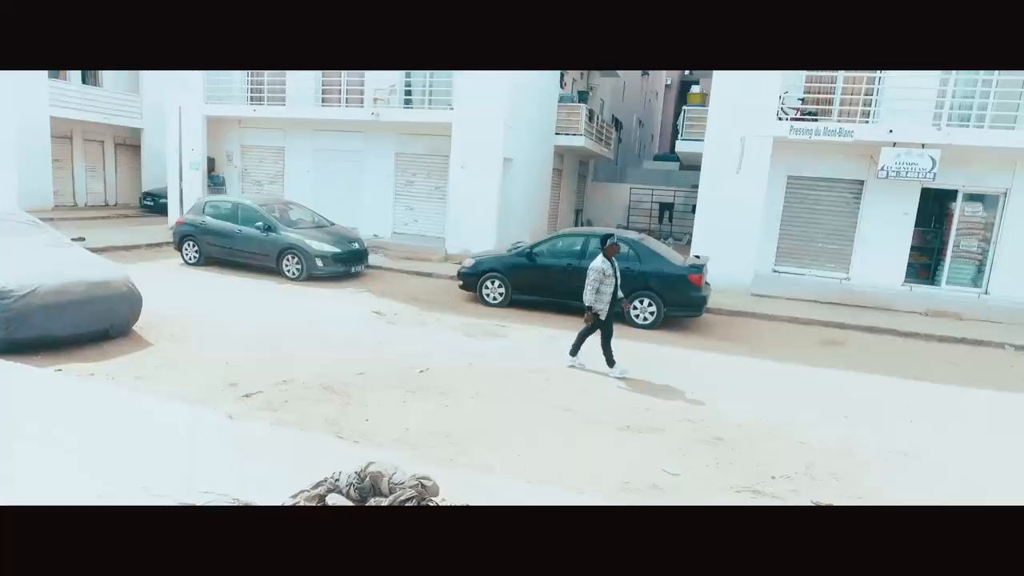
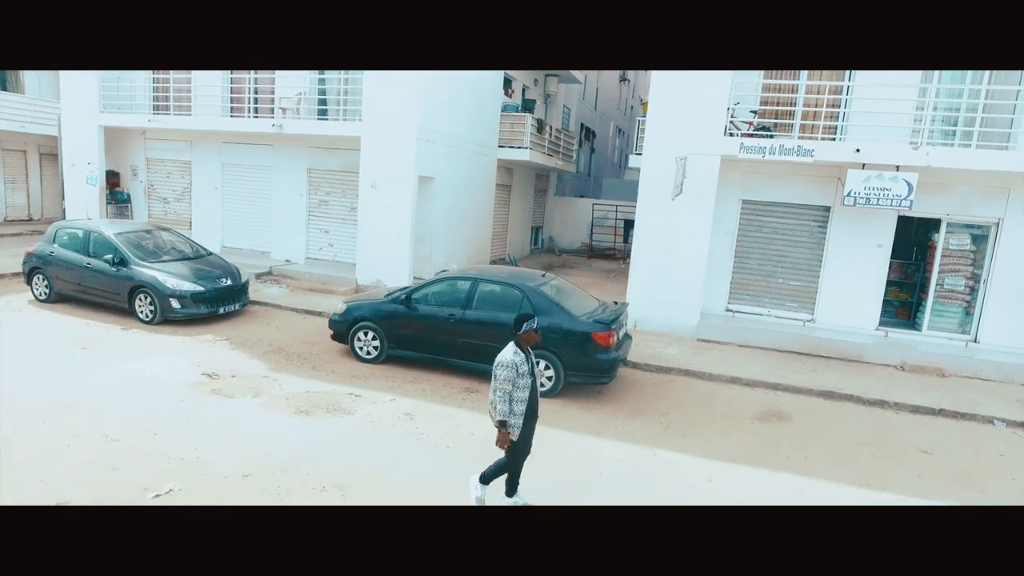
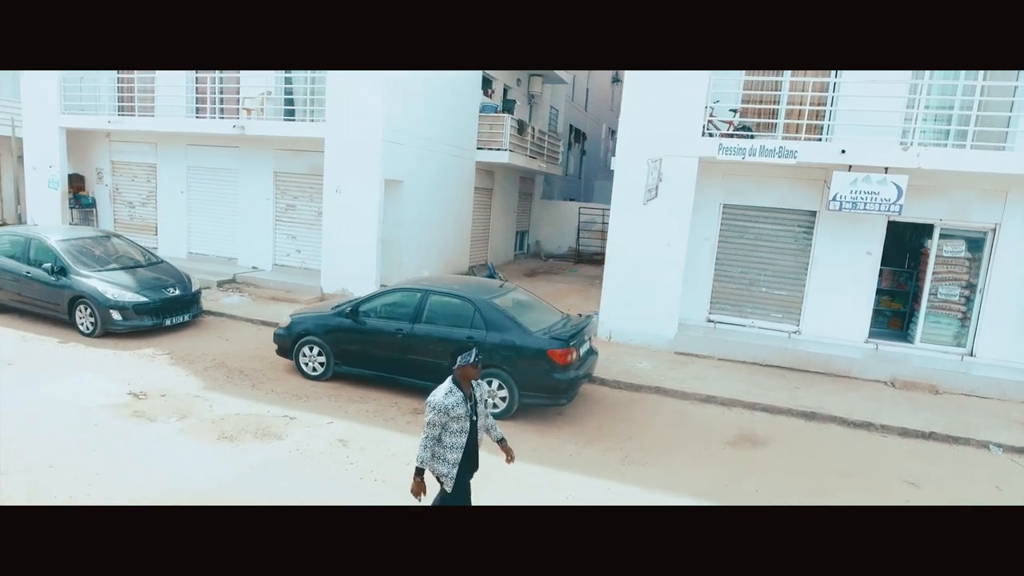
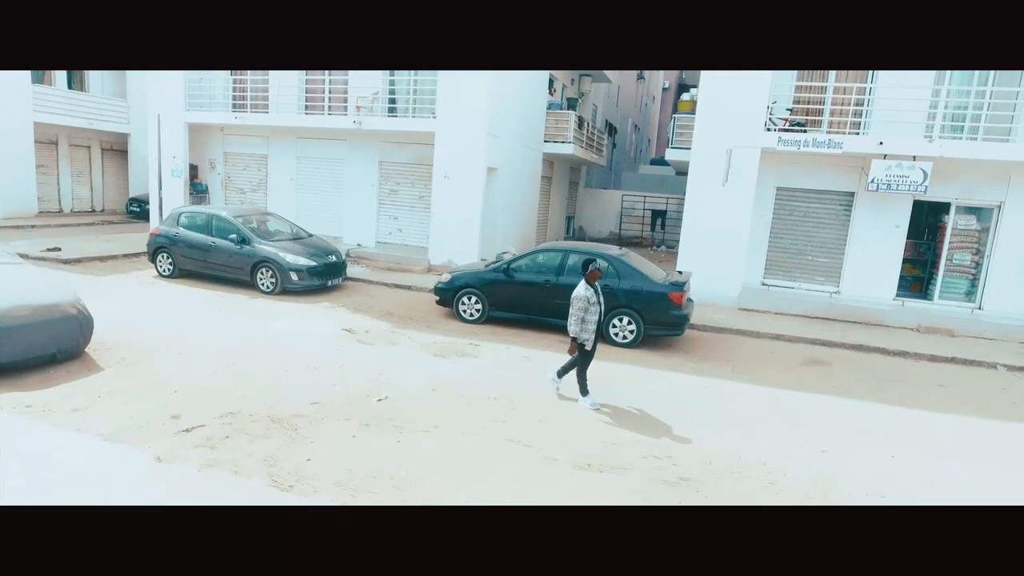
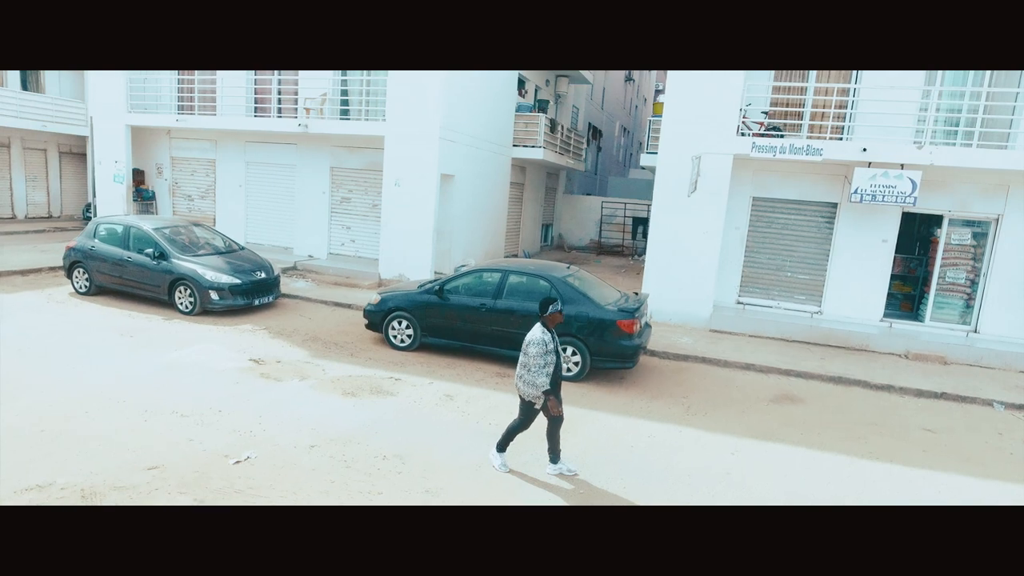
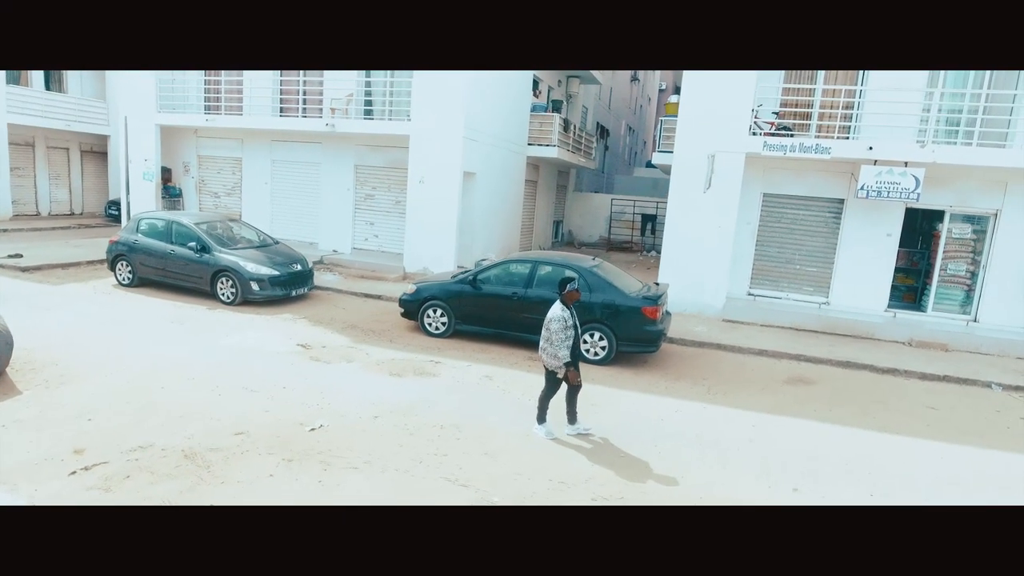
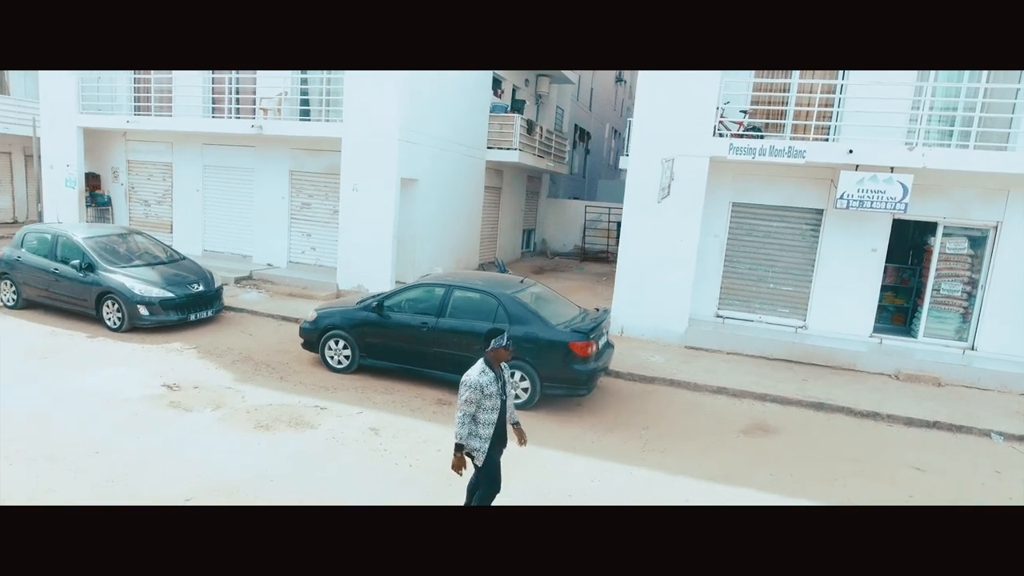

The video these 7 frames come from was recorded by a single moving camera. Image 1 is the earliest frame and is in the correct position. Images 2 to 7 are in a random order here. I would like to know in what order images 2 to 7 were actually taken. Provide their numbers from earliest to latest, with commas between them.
4, 6, 5, 2, 7, 3
